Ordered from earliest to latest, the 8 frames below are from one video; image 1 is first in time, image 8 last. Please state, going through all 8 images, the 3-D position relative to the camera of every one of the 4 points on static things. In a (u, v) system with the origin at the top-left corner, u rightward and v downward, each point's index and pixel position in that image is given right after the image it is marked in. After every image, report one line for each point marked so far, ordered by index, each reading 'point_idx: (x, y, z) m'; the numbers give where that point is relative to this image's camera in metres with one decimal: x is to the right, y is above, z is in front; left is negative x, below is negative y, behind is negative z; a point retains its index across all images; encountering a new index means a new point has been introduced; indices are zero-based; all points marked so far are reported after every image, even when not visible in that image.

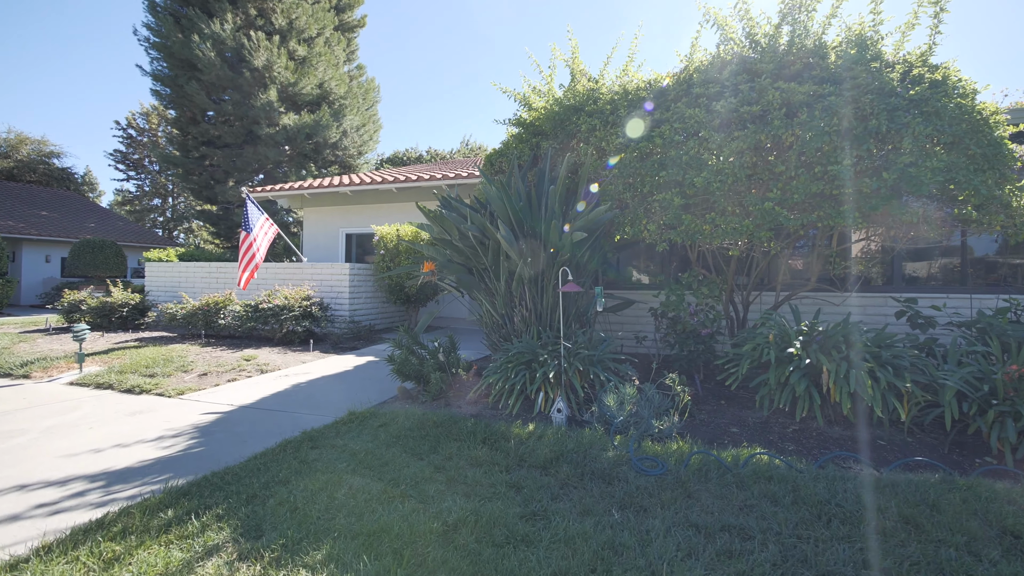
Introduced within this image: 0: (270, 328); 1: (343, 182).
0: (-4.2, -0.7, +8.6) m
1: (-4.1, +2.4, +11.7) m
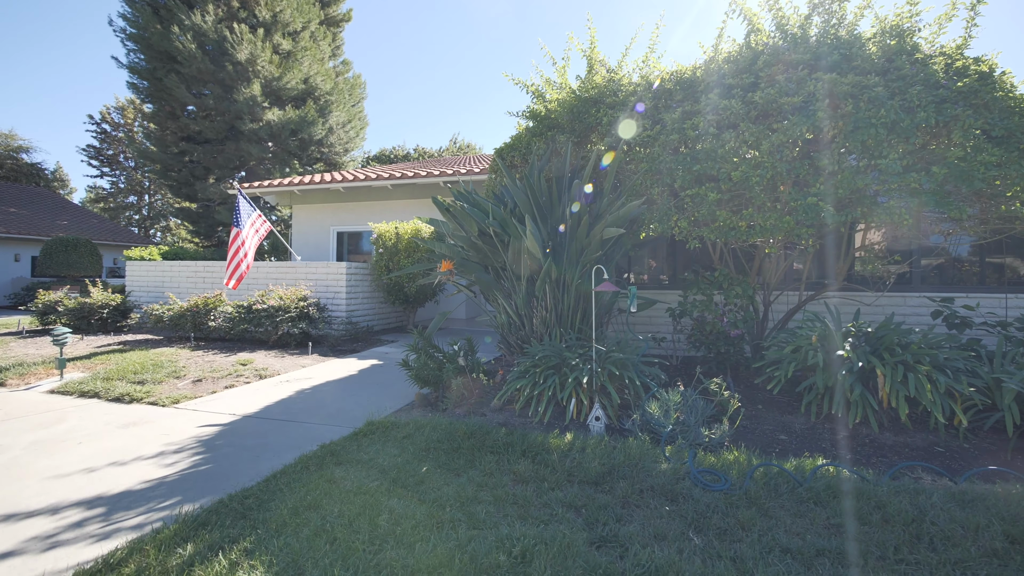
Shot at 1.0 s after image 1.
0: (-4.1, -0.7, +8.2) m
1: (-4.1, +2.4, +11.3) m
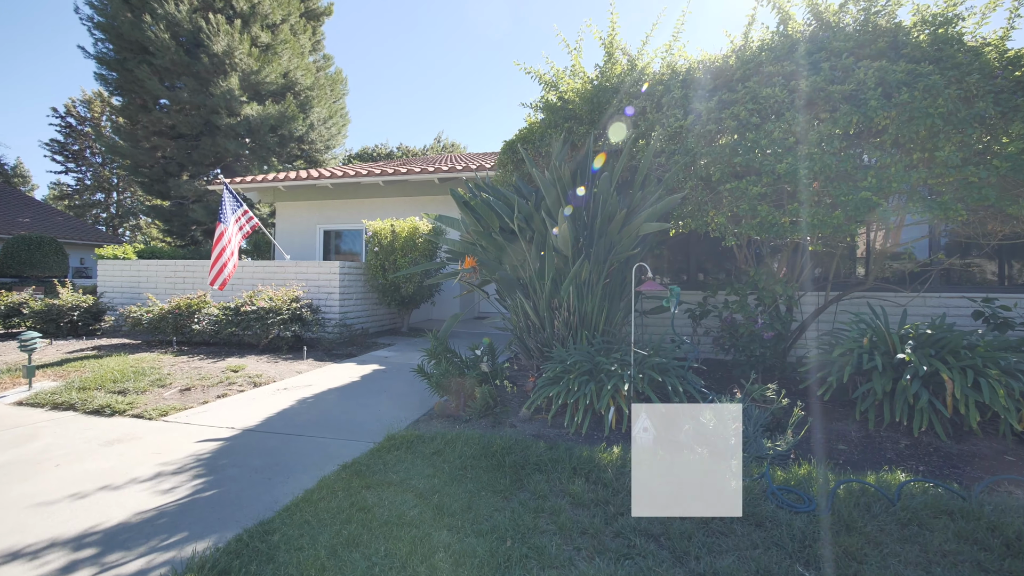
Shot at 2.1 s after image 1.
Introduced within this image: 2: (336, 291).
0: (-4.0, -0.7, +7.7) m
1: (-4.2, +2.4, +10.7) m
2: (-3.0, -0.1, +8.2) m
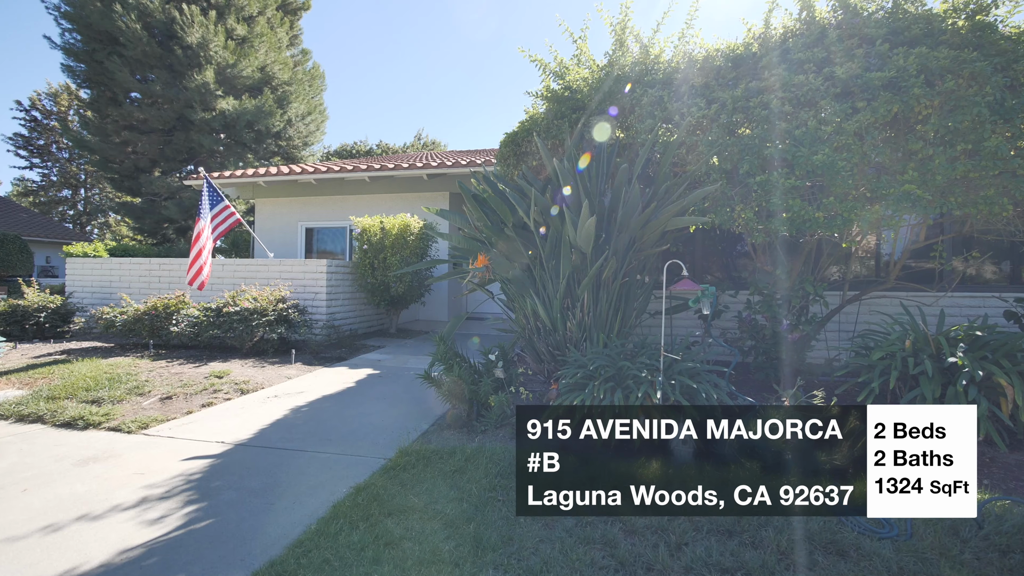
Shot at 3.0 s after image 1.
0: (-4.0, -0.7, +7.2) m
1: (-4.3, +2.4, +10.3) m
2: (-3.0, -0.1, +7.8) m
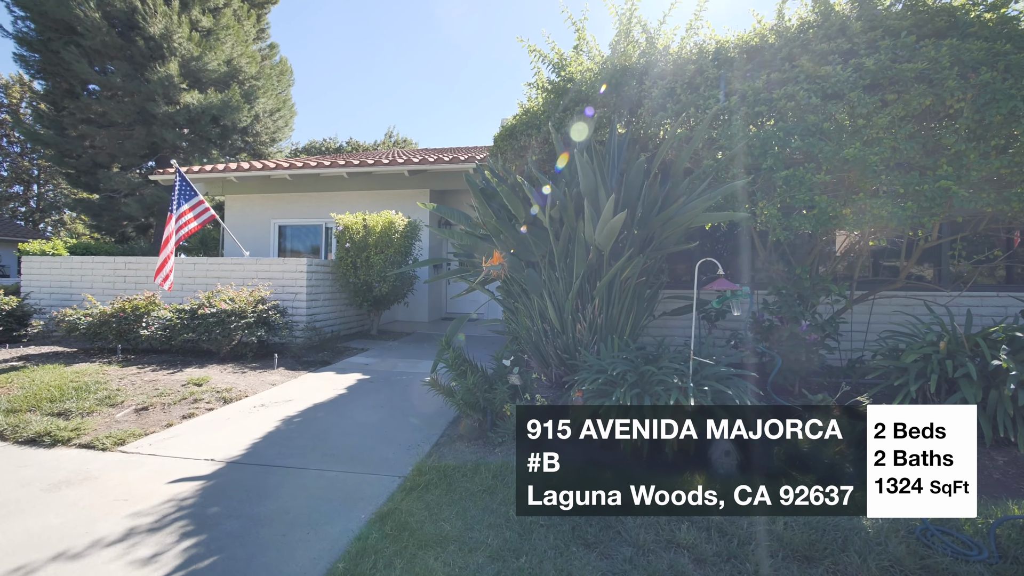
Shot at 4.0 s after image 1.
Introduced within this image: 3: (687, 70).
0: (-4.0, -0.7, +6.8) m
1: (-4.5, +2.4, +9.8) m
2: (-3.0, -0.1, +7.4) m
3: (+1.7, +2.1, +4.8) m
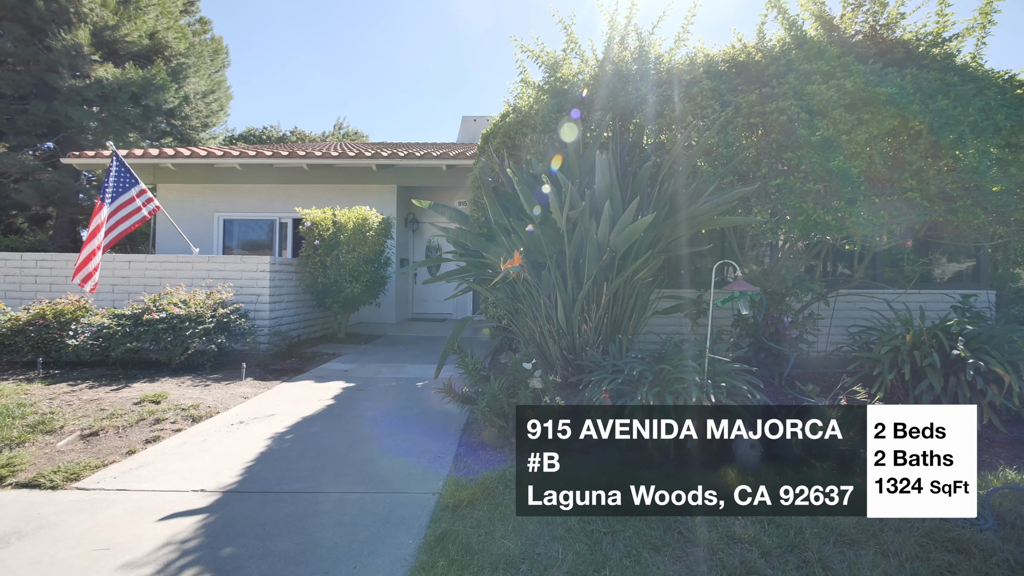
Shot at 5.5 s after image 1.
0: (-4.3, -0.8, +6.2) m
1: (-5.1, +2.4, +9.0) m
2: (-3.4, -0.1, +6.9) m
3: (+1.6, +2.1, +5.0) m
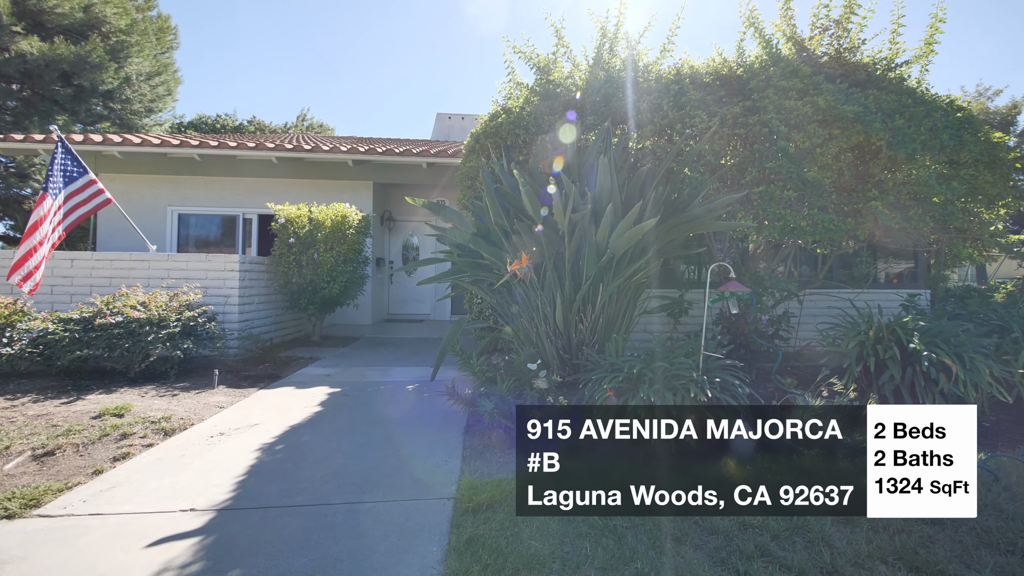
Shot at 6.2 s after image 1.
0: (-4.4, -0.8, +5.7) m
1: (-5.6, +2.4, +8.4) m
2: (-3.6, -0.1, +6.5) m
3: (+1.6, +2.1, +5.2) m
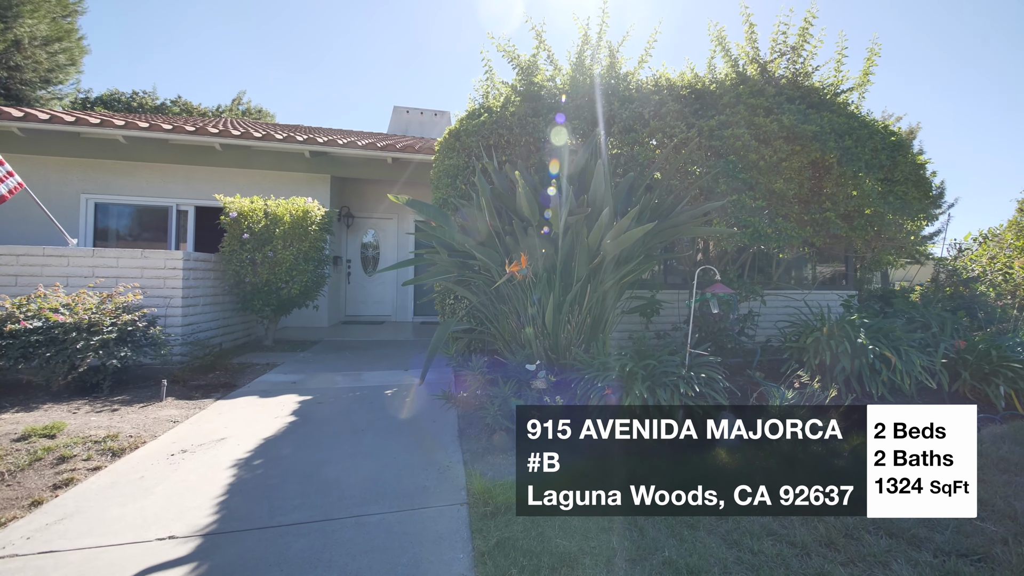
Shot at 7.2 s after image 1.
0: (-4.6, -0.8, +4.9) m
1: (-6.2, +2.4, +7.4) m
2: (-3.9, -0.1, +5.8) m
3: (+1.4, +2.0, +5.4) m
